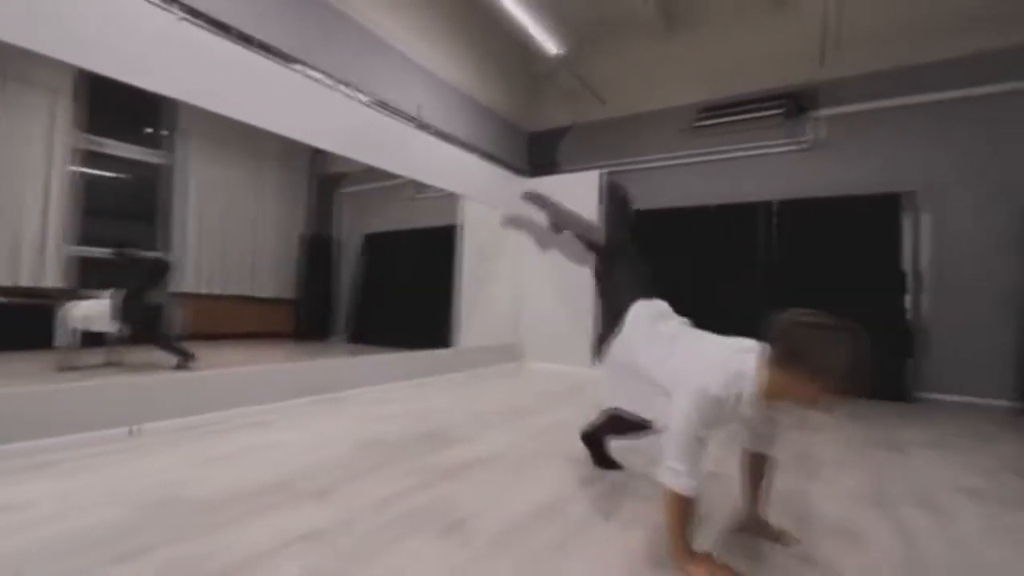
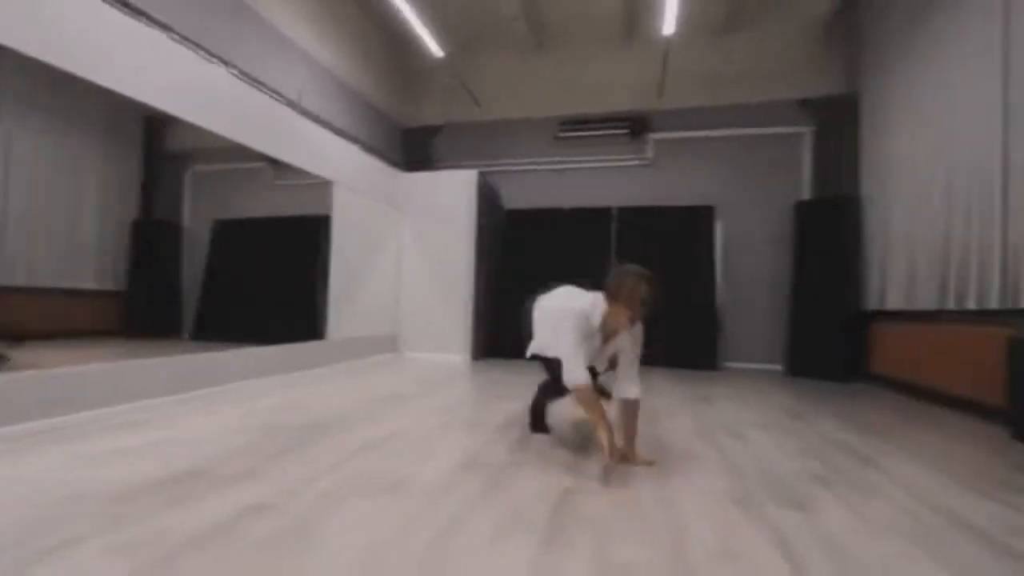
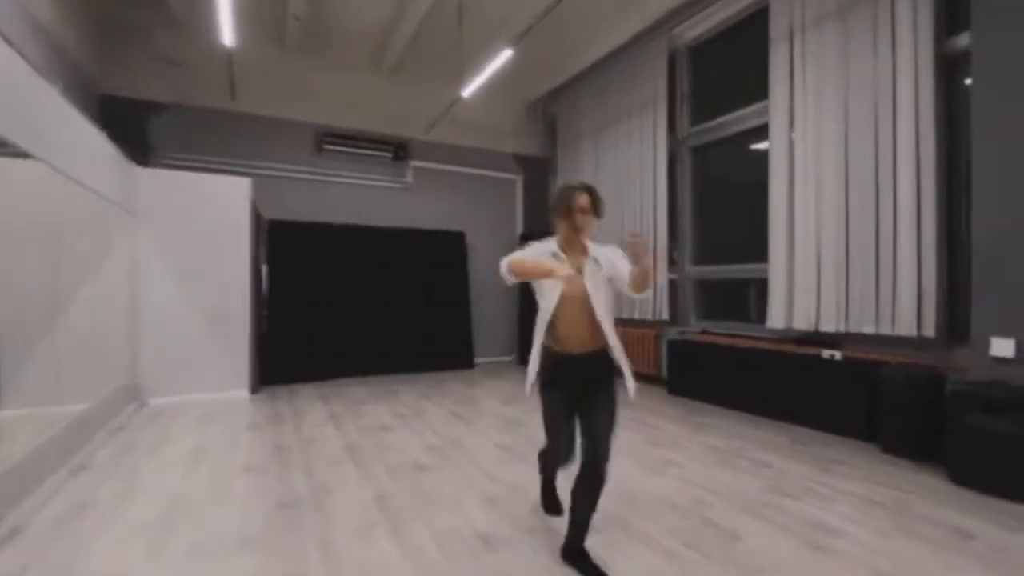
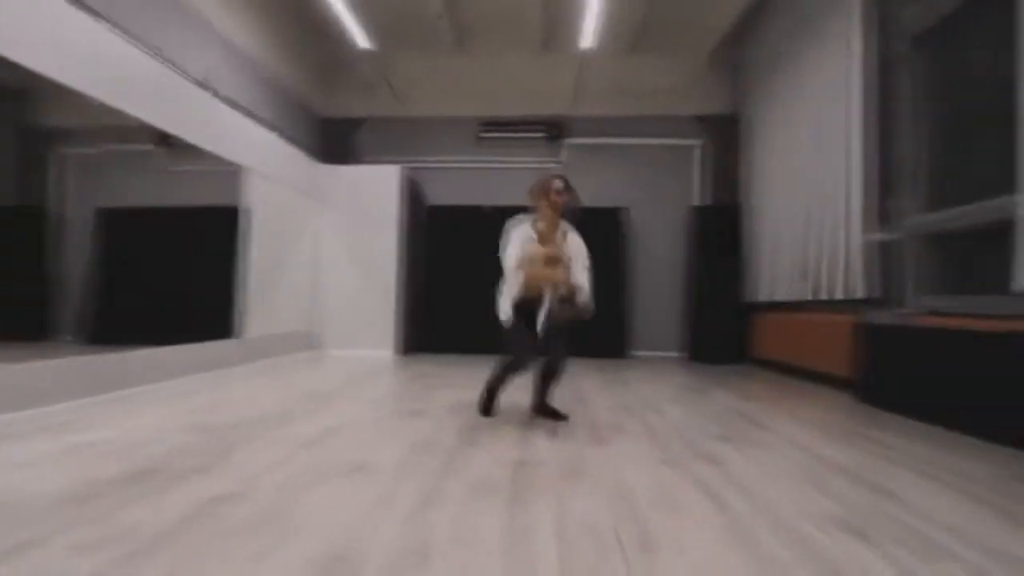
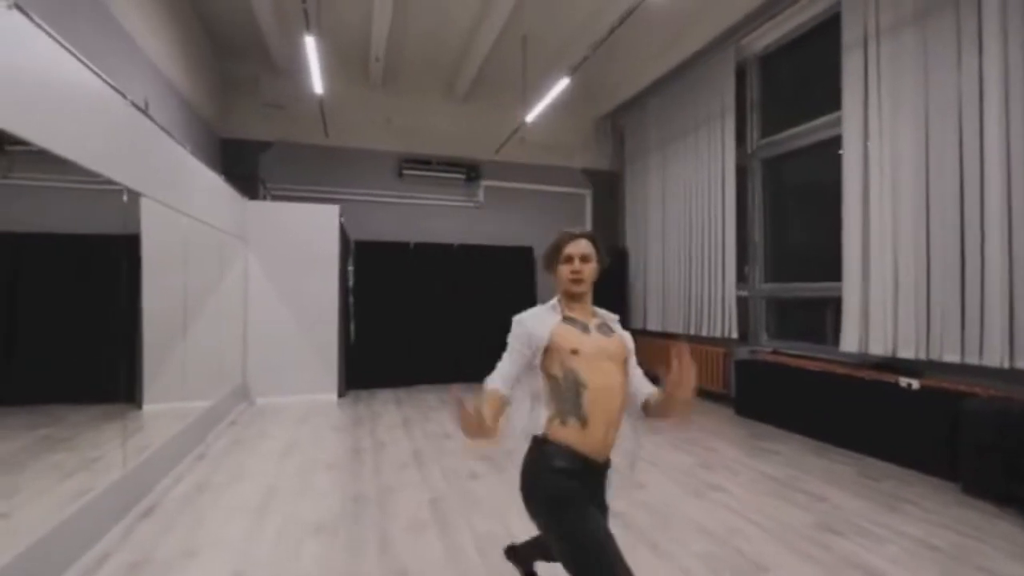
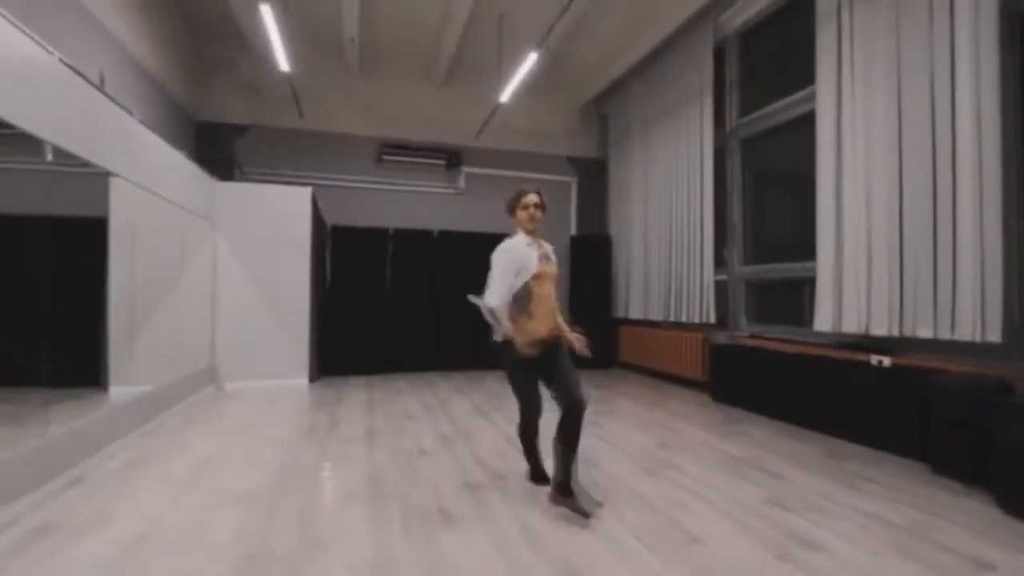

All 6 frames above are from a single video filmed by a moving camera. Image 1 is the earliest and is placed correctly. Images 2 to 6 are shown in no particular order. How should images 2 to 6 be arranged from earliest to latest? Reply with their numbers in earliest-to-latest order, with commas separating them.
2, 4, 6, 5, 3
